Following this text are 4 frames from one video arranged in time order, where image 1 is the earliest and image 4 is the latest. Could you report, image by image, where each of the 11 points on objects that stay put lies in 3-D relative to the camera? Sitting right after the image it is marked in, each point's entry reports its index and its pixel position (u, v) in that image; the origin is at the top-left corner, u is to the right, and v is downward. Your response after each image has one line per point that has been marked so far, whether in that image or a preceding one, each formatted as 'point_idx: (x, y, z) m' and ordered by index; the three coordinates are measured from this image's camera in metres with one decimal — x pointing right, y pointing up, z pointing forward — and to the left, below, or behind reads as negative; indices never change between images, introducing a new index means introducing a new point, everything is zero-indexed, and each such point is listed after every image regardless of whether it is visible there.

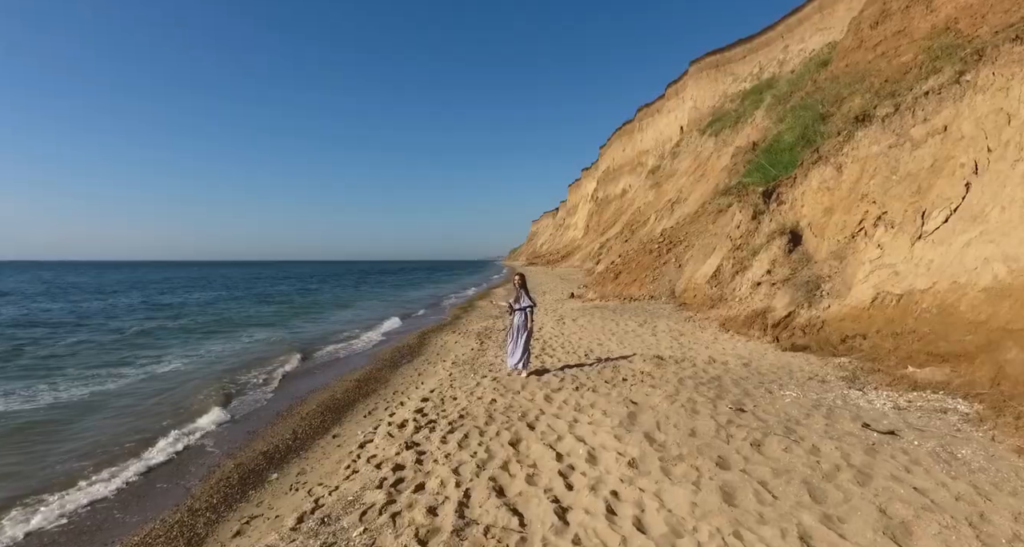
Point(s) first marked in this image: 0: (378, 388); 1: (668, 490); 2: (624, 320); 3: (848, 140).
0: (-2.4, -2.1, +8.2) m
1: (+1.2, -1.7, +3.5) m
2: (+3.1, -1.3, +12.6) m
3: (+7.2, +2.9, +9.9) m
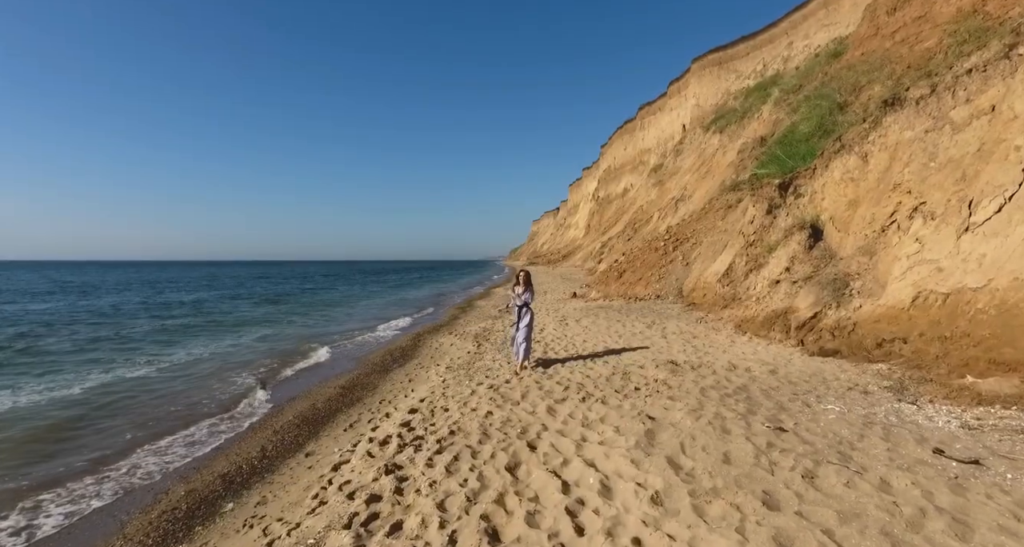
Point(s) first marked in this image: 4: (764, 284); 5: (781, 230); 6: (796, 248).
0: (-2.4, -2.0, +7.5) m
1: (+1.2, -1.6, +2.8) m
2: (+3.1, -1.2, +11.9) m
3: (+7.2, +2.9, +9.1) m
4: (+5.5, -0.2, +10.0) m
5: (+6.4, +1.0, +10.8) m
6: (+6.0, +0.5, +9.7) m
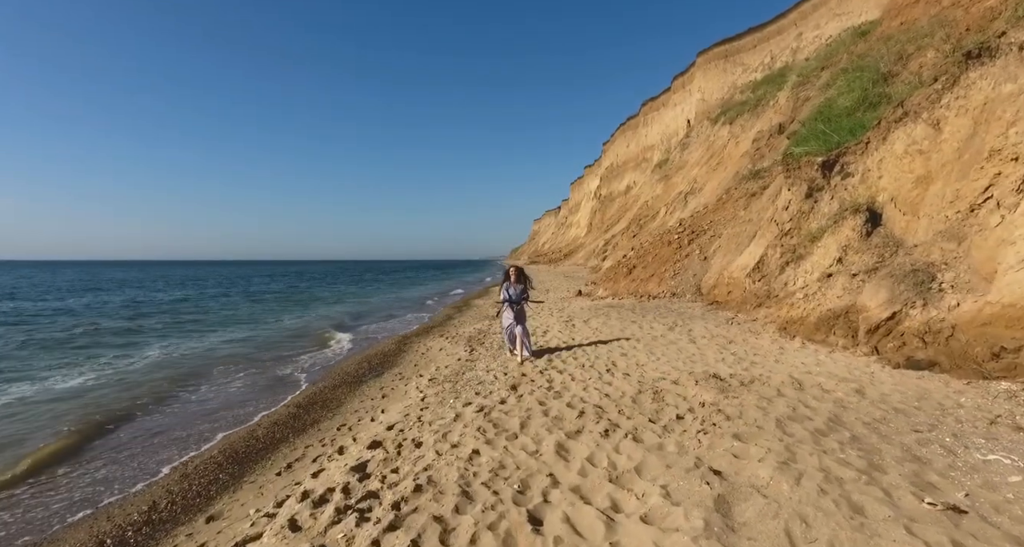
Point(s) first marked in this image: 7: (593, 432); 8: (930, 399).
0: (-2.5, -1.9, +5.9) m
1: (+1.1, -1.5, +1.2) m
2: (+3.0, -1.1, +10.3) m
3: (+7.2, +3.1, +7.5) m
4: (+5.5, -0.1, +8.4) m
5: (+6.3, +1.2, +9.2) m
6: (+6.0, +0.7, +8.1) m
7: (+0.7, -1.4, +4.2) m
8: (+3.9, -1.2, +4.3) m
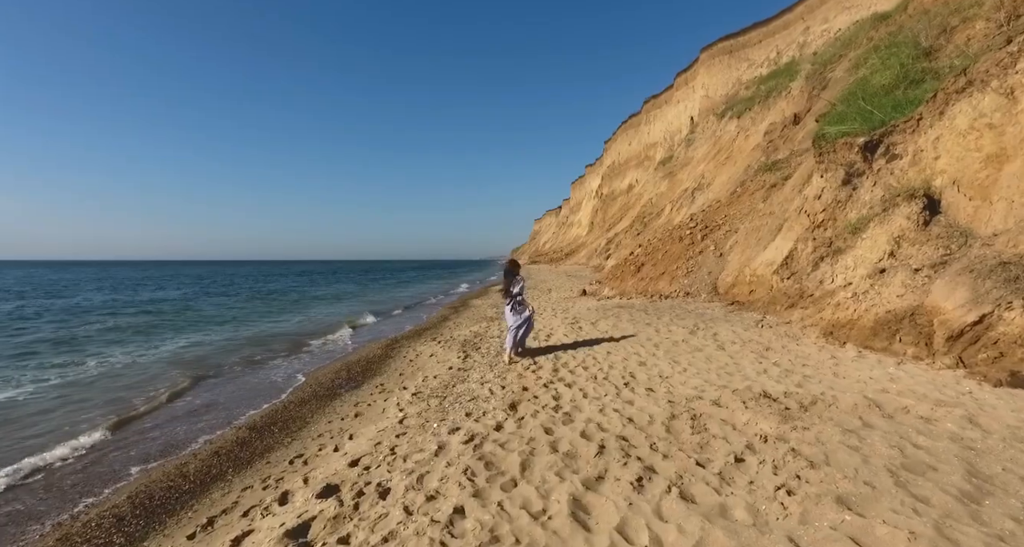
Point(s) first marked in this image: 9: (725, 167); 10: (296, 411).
0: (-2.5, -1.8, +4.8) m
1: (+1.1, -1.4, 0.0) m
2: (+3.0, -1.0, +9.1) m
3: (+7.2, +3.1, +6.4) m
4: (+5.5, 0.0, +7.2) m
5: (+6.3, +1.2, +8.1) m
6: (+6.0, +0.8, +6.9) m
7: (+0.7, -1.4, +3.0) m
8: (+3.9, -1.1, +3.2) m
9: (+9.2, +4.7, +19.5) m
10: (-2.8, -1.8, +6.1) m
